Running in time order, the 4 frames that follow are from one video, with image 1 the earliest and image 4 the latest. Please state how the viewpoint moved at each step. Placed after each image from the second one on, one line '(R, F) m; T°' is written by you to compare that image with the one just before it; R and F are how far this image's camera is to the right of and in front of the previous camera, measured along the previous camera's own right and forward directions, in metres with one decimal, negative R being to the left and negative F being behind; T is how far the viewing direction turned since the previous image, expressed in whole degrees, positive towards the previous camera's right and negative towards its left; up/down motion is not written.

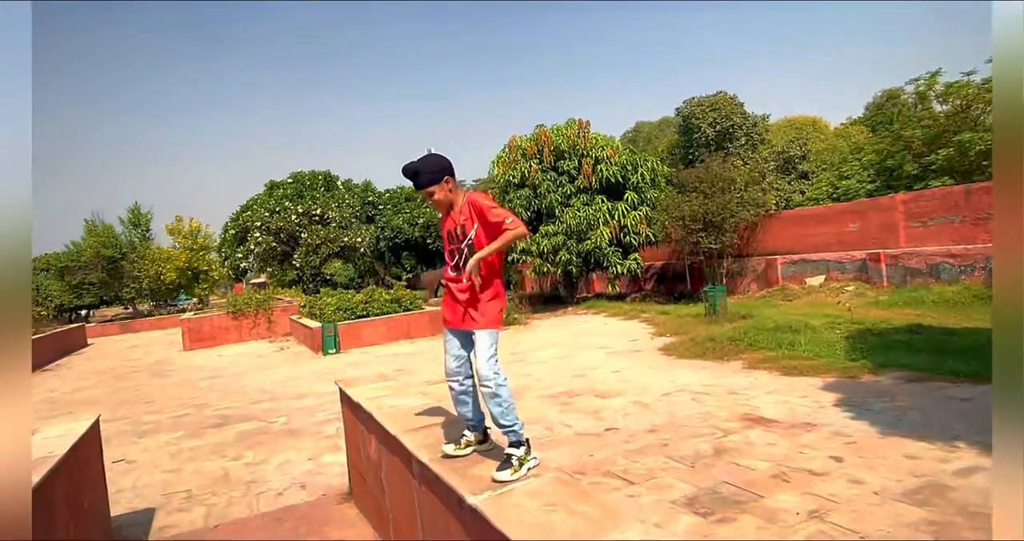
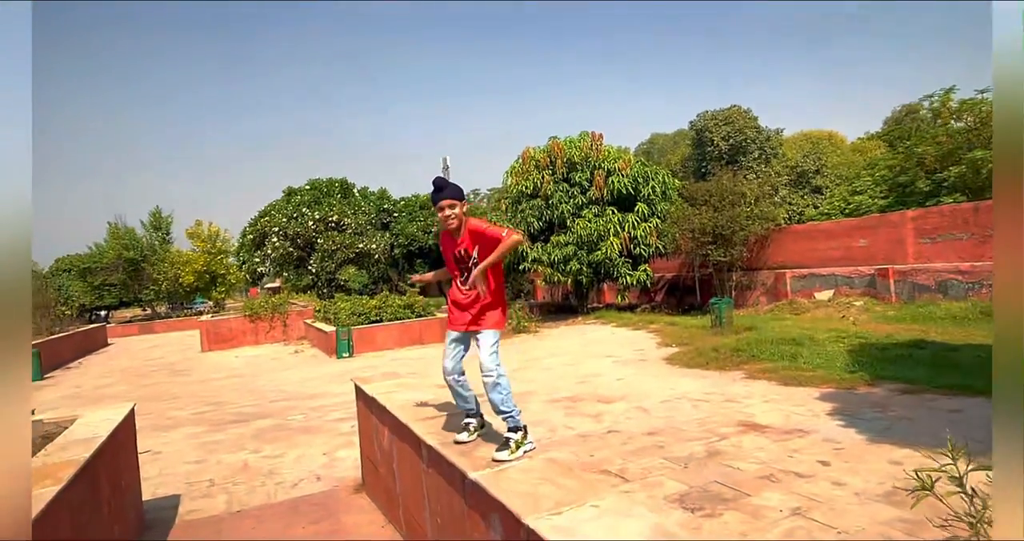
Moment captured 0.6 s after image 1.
(+0.1, -0.2) m; -1°
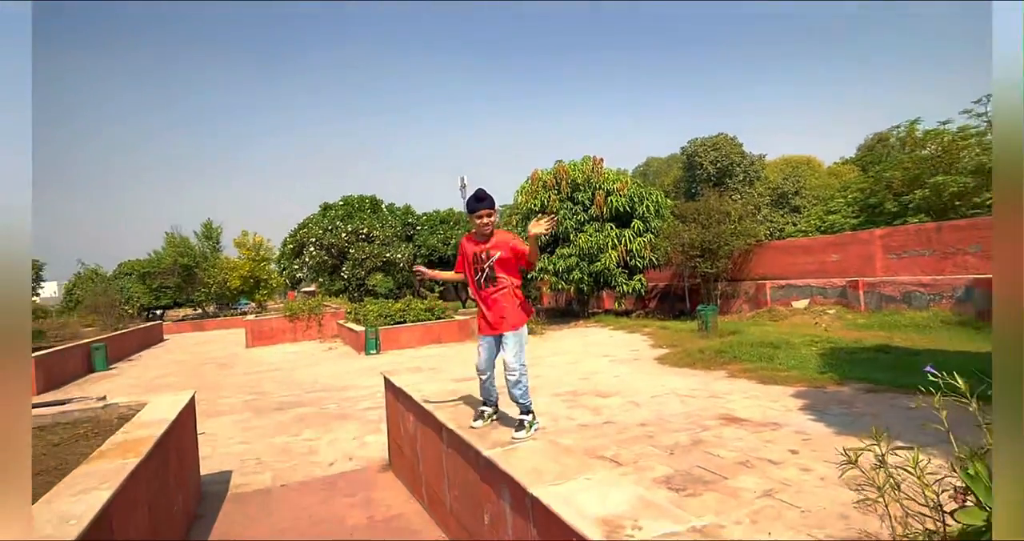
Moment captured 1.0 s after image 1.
(0.0, -1.4) m; 0°
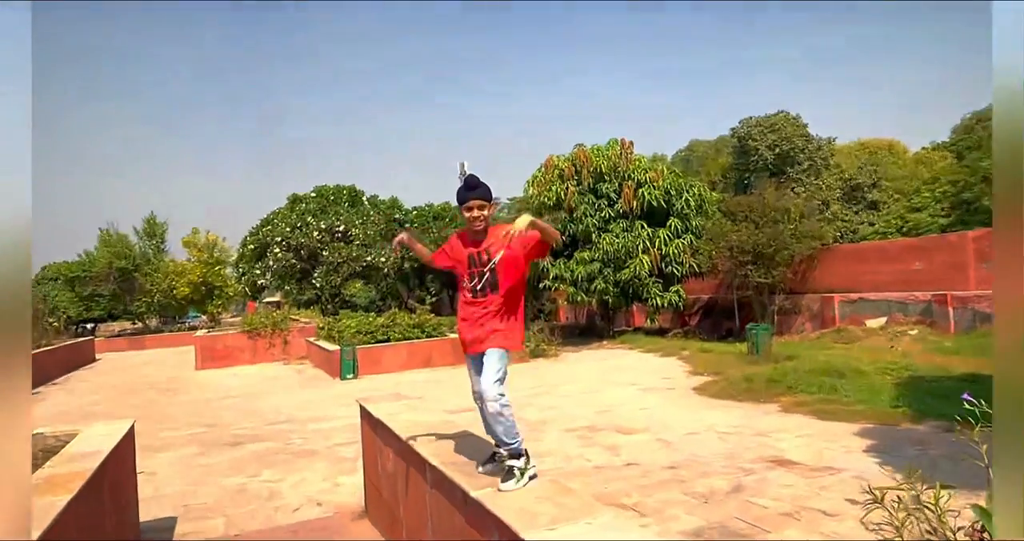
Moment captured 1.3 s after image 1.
(+0.5, +2.3) m; -3°
